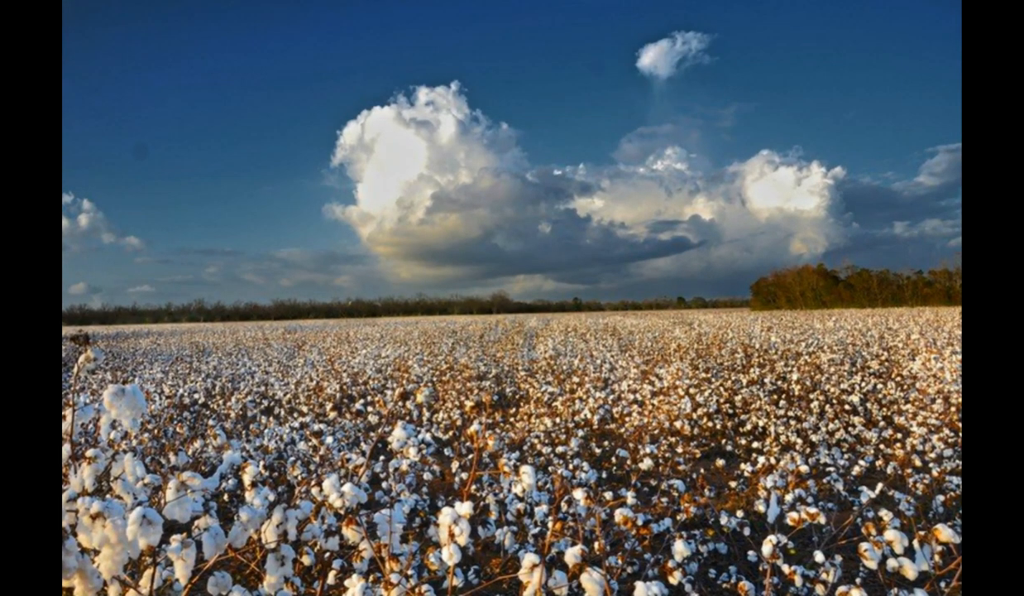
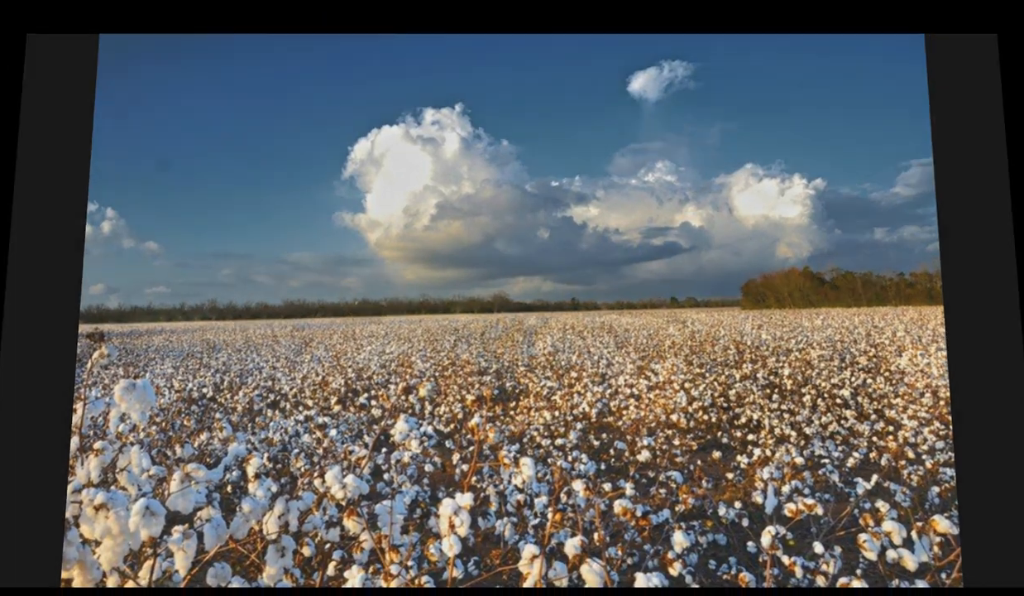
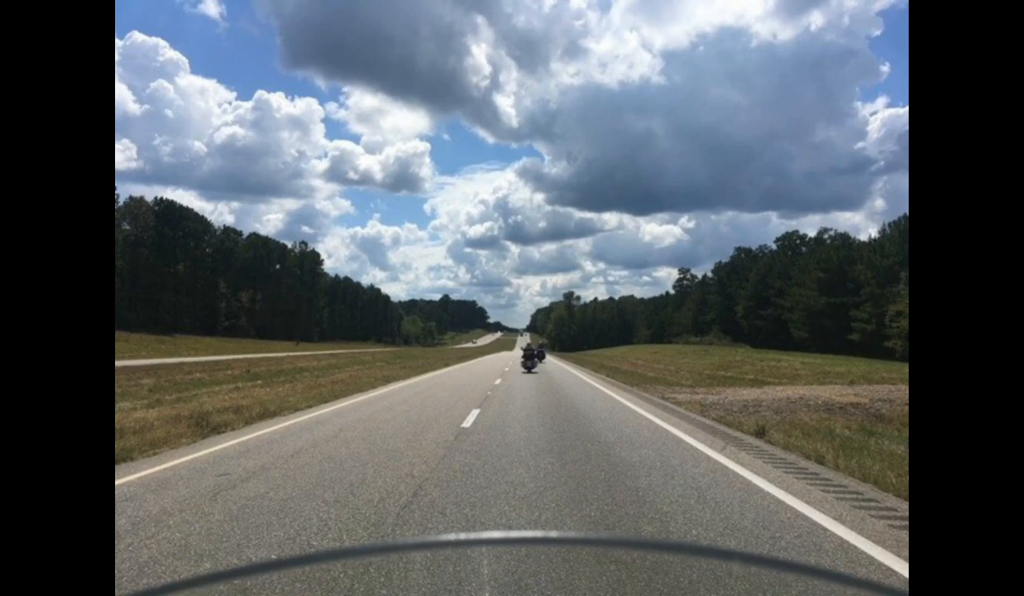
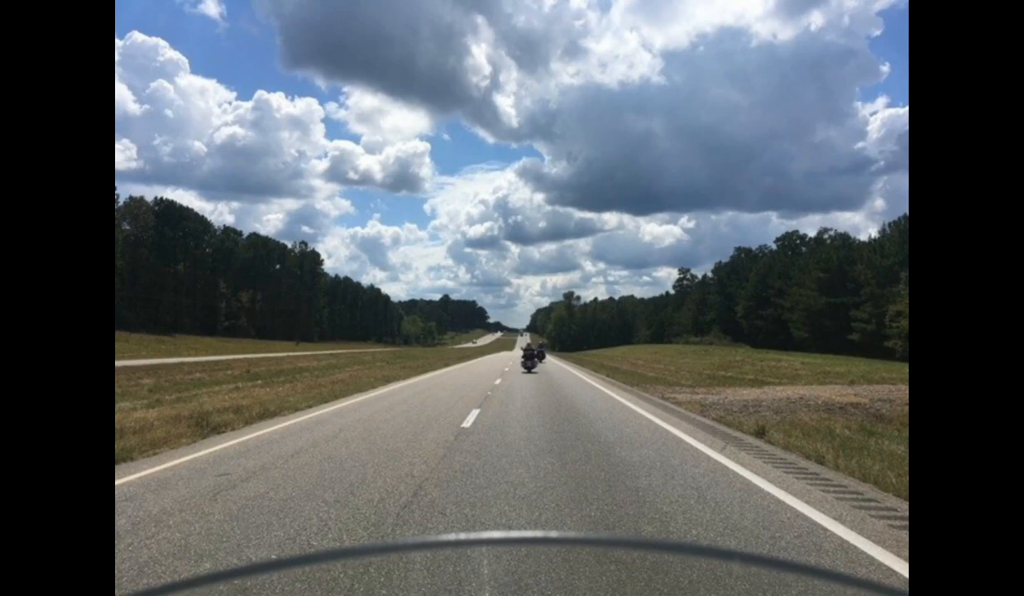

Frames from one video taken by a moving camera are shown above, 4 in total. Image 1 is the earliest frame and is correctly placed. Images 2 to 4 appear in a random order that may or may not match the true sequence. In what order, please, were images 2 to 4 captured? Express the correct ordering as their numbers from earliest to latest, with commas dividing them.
2, 3, 4
